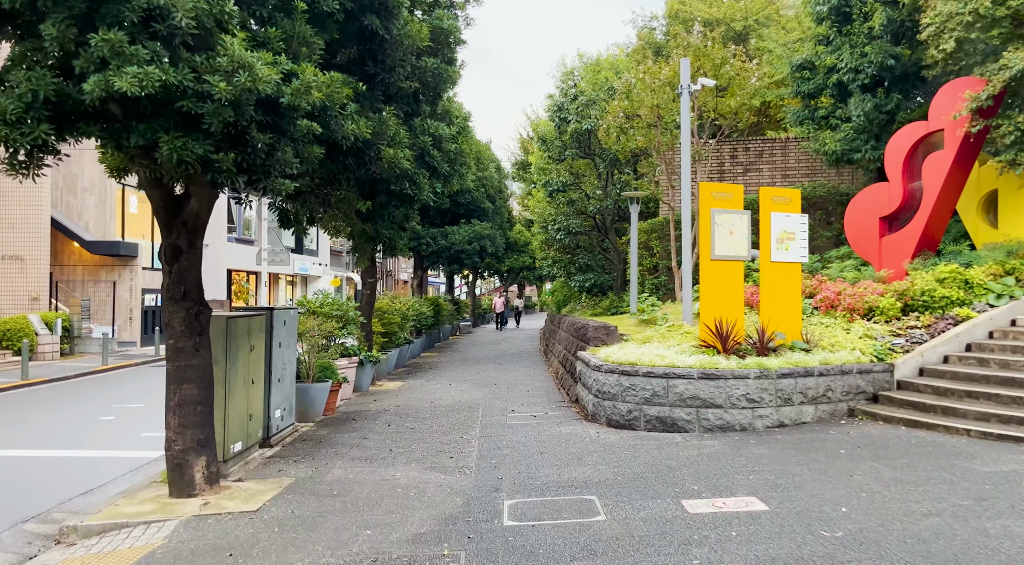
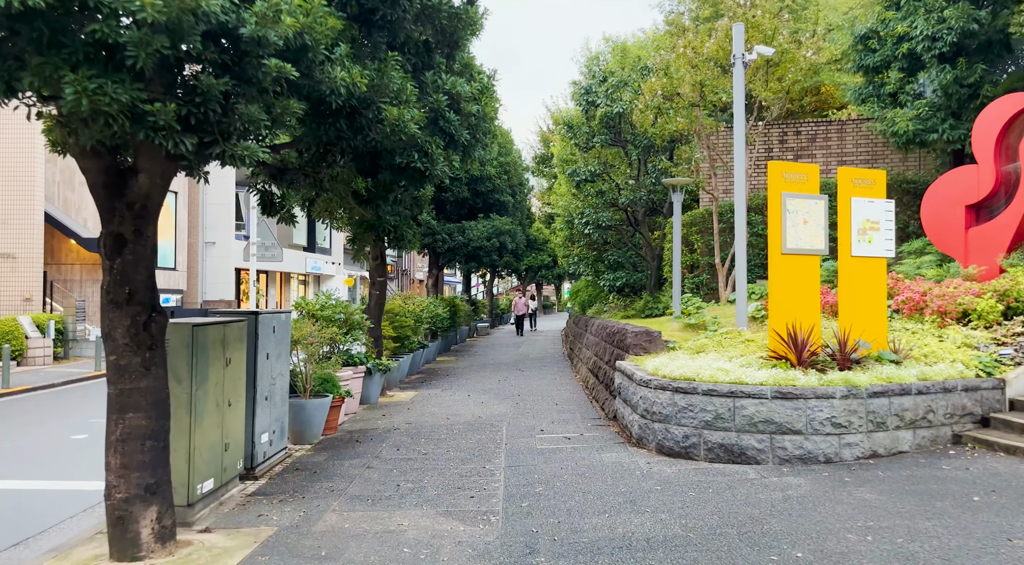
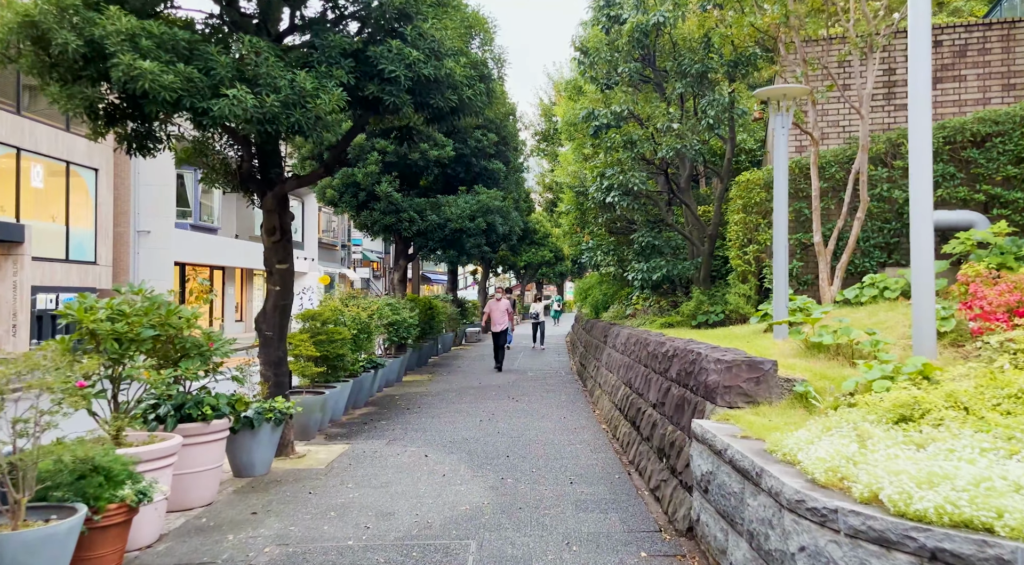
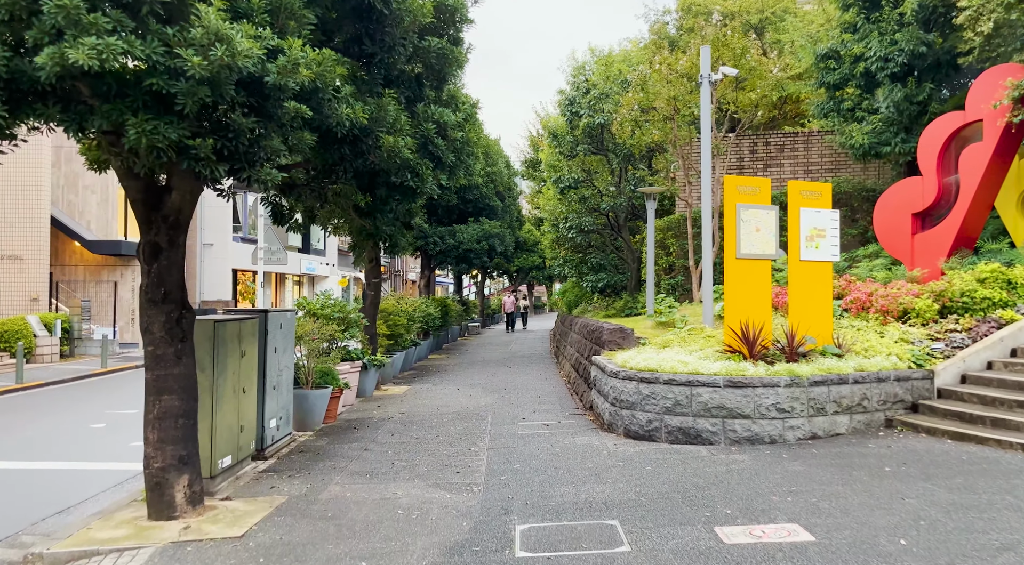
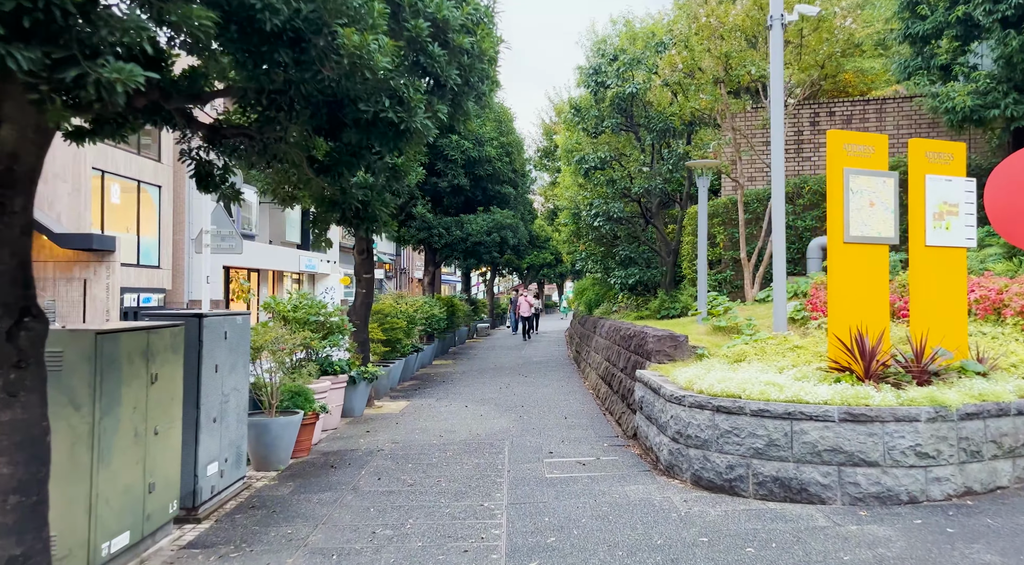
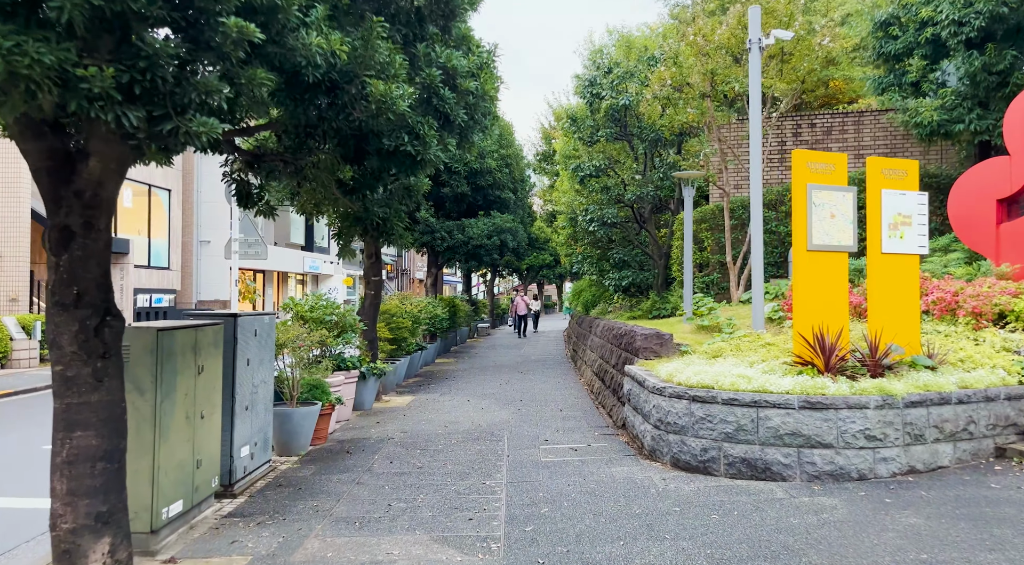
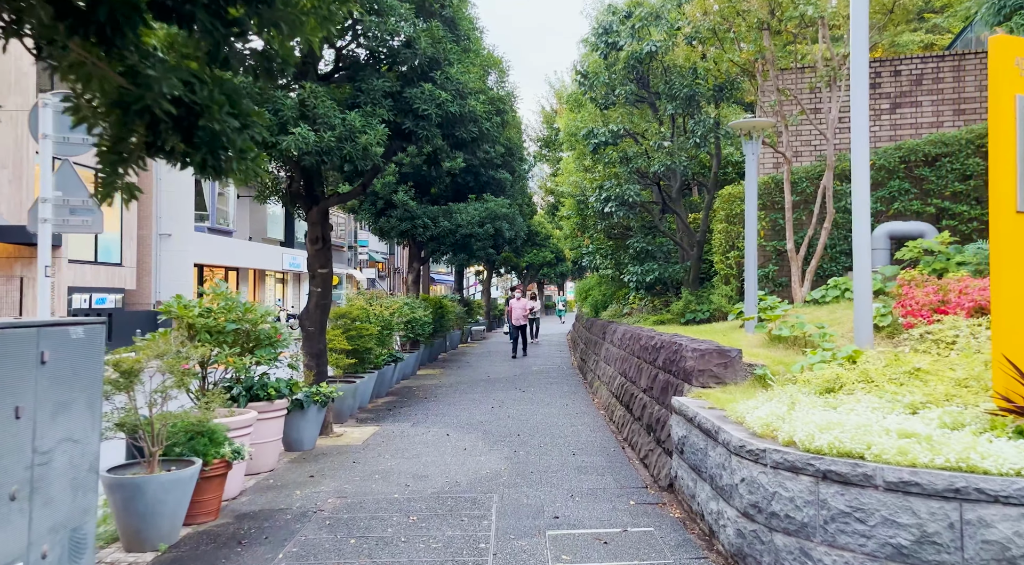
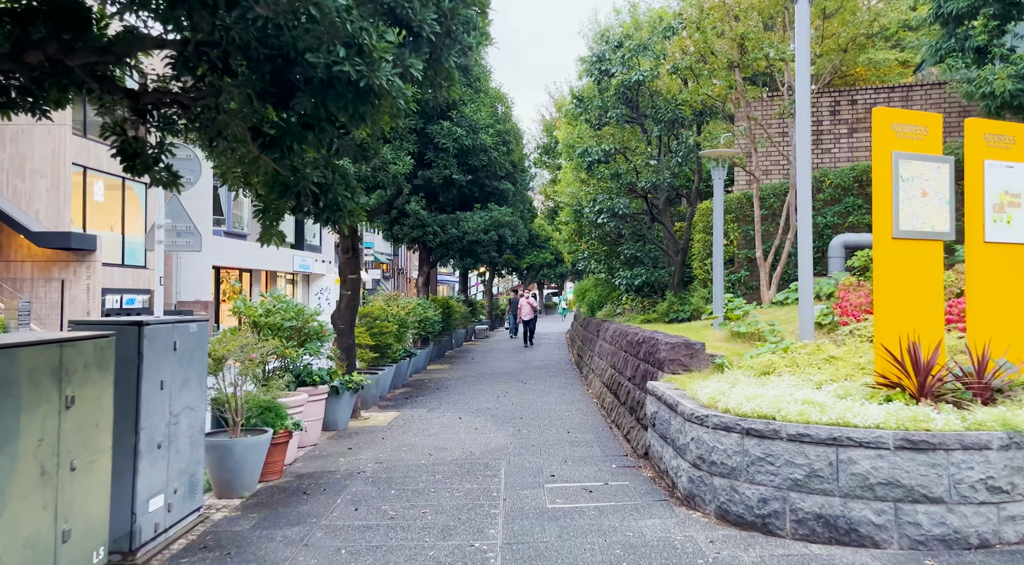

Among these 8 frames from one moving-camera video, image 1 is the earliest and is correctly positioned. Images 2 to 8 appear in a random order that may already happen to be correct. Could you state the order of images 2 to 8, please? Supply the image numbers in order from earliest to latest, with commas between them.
4, 2, 6, 5, 8, 7, 3
